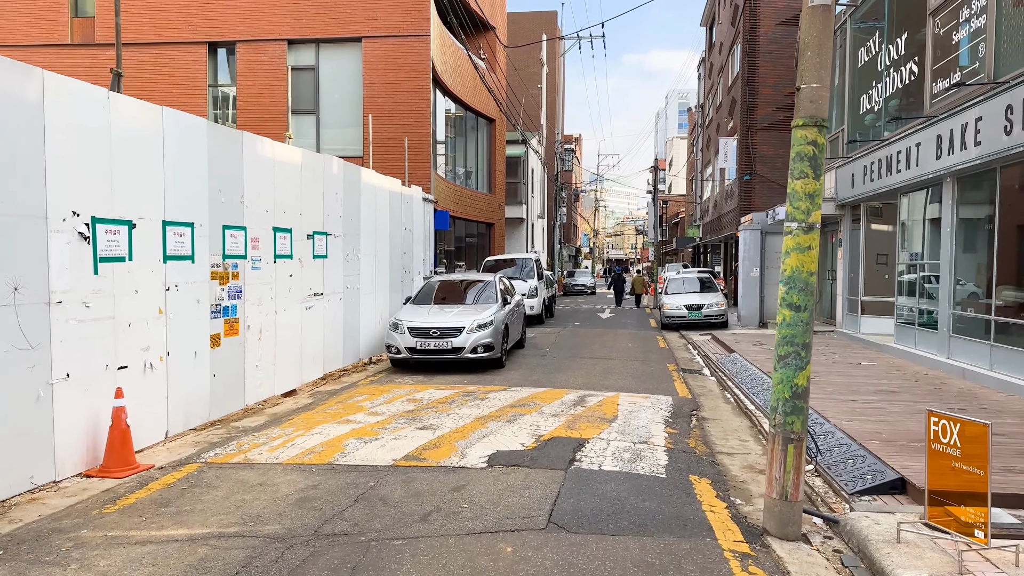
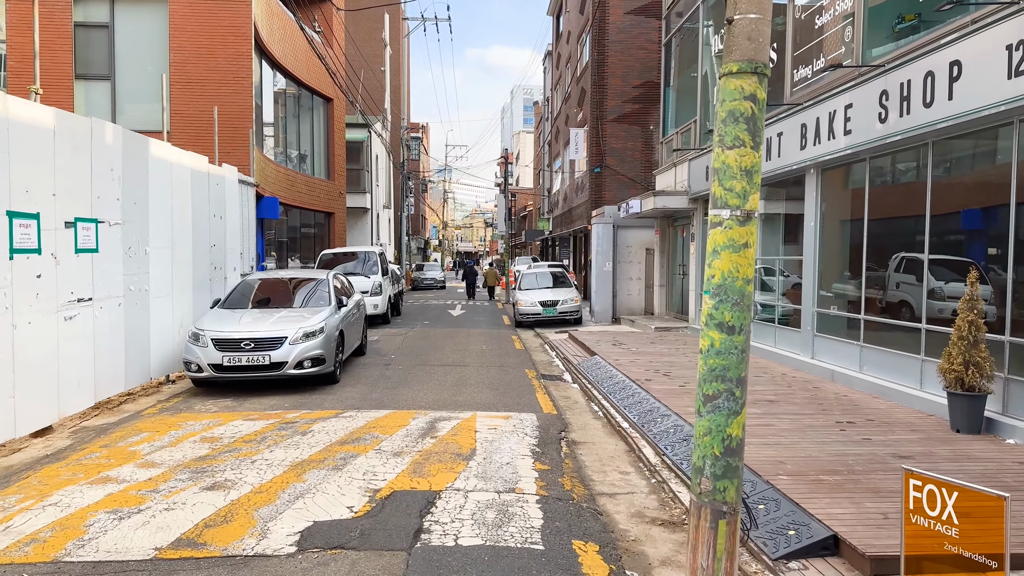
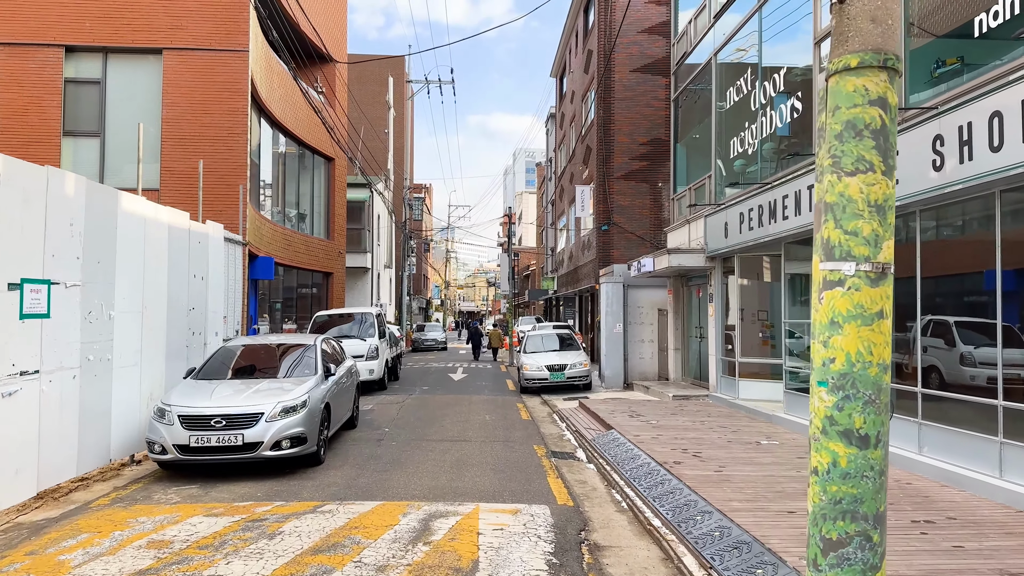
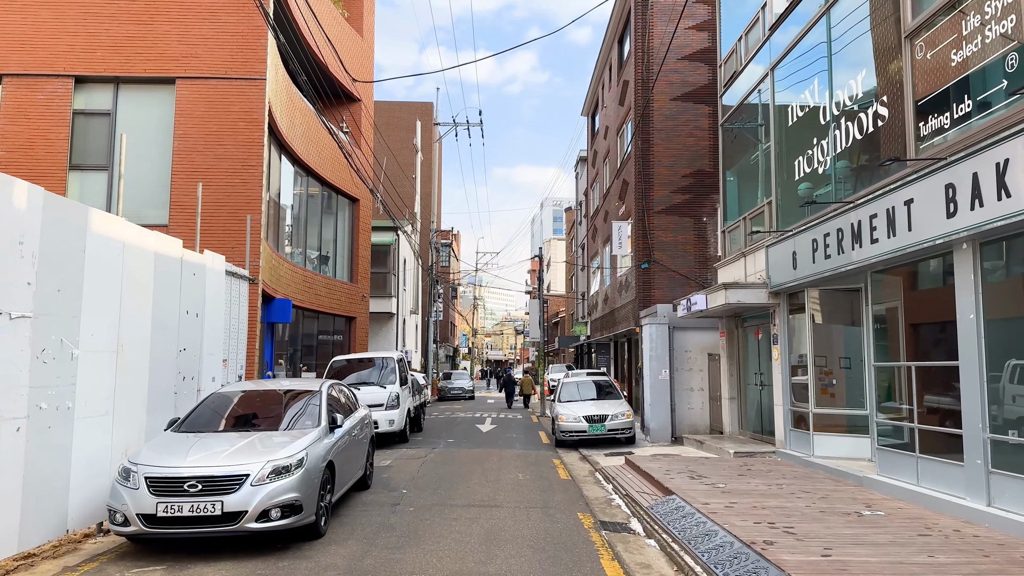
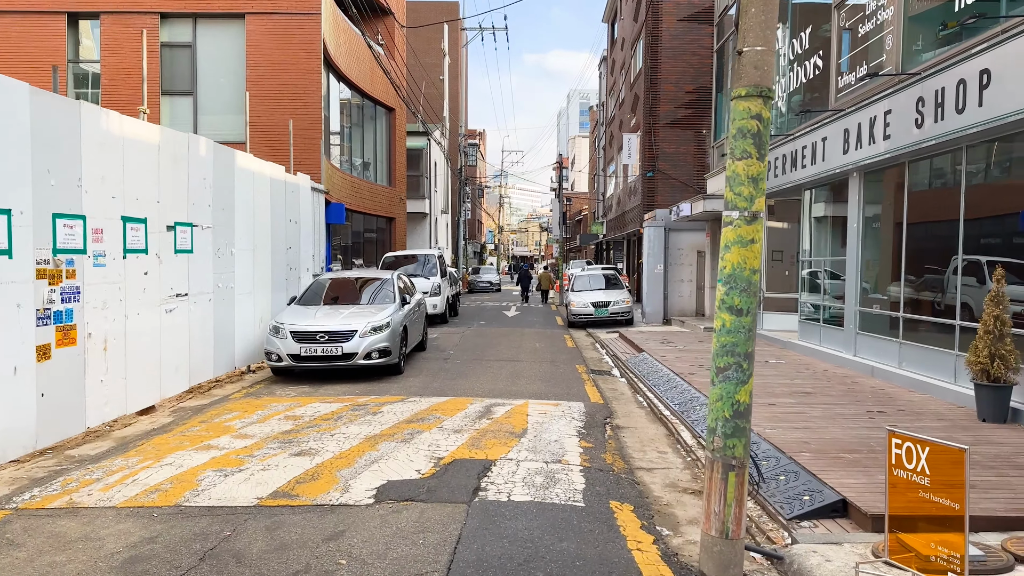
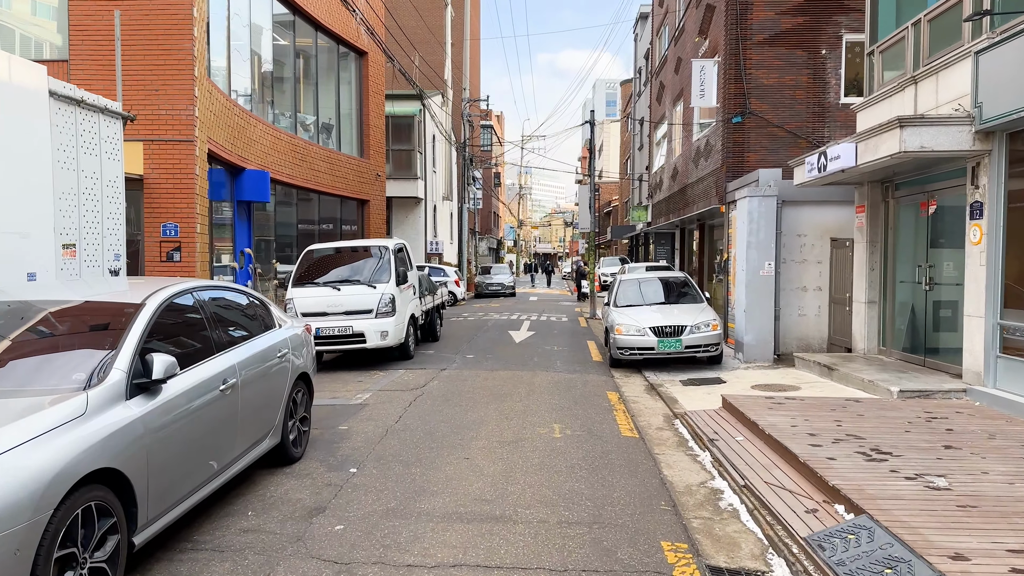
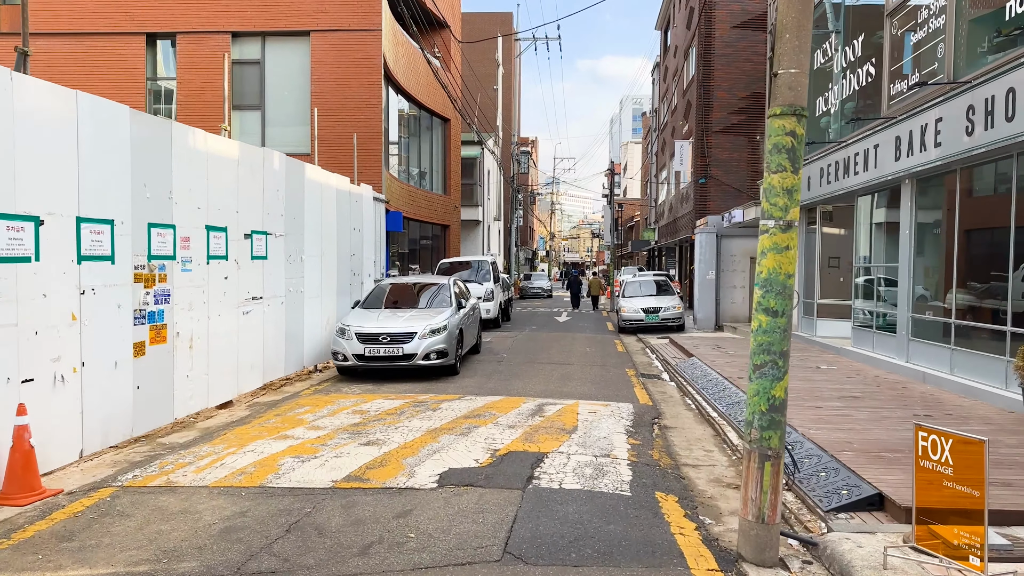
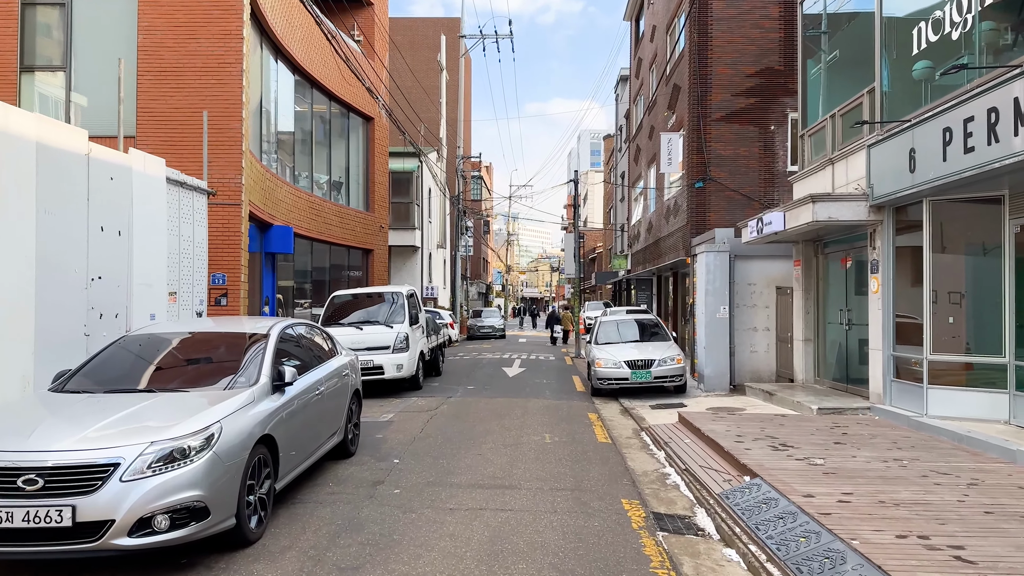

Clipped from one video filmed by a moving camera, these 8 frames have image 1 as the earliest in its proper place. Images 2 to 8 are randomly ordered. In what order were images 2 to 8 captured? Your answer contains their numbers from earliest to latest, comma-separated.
7, 5, 2, 3, 4, 8, 6
